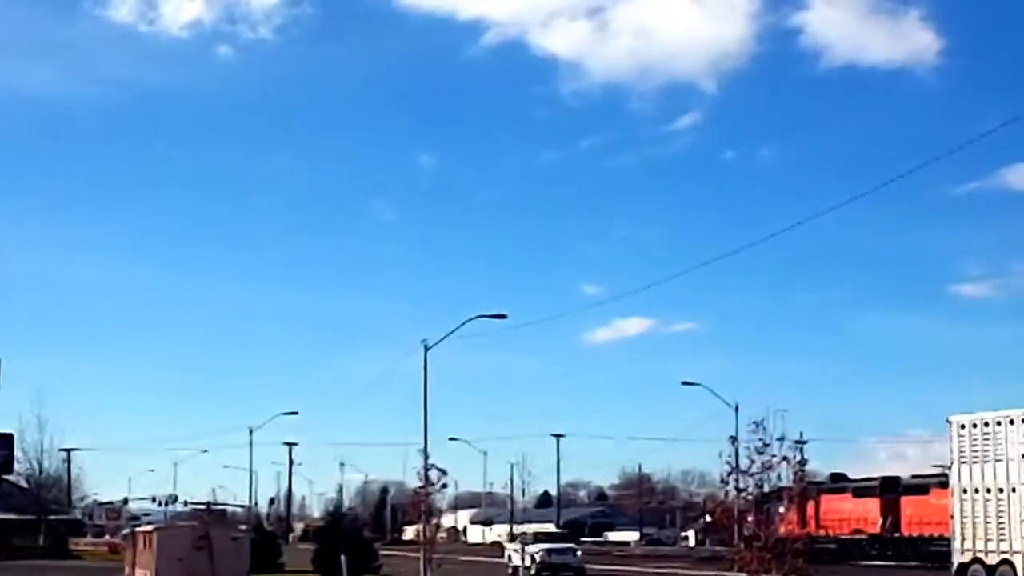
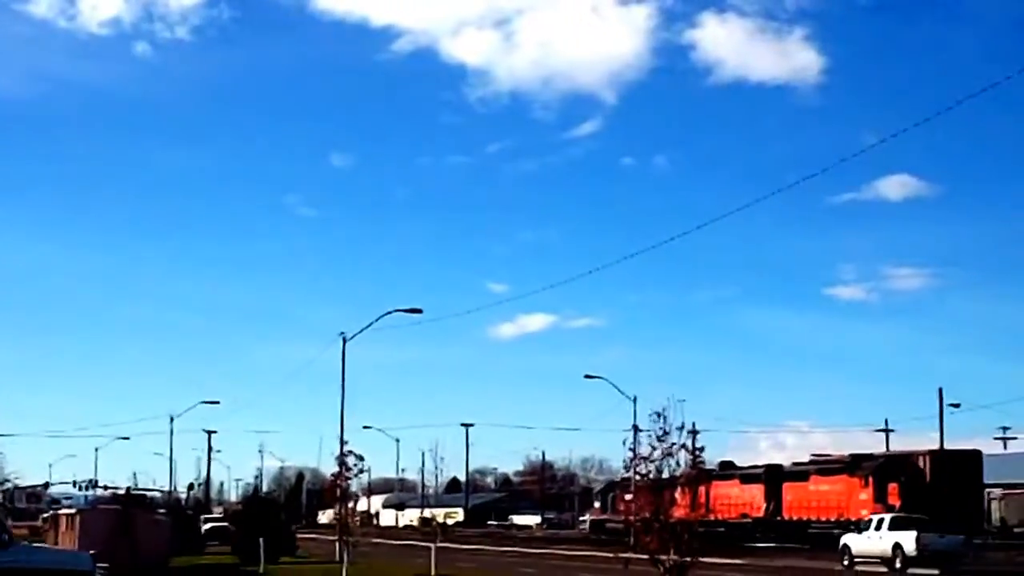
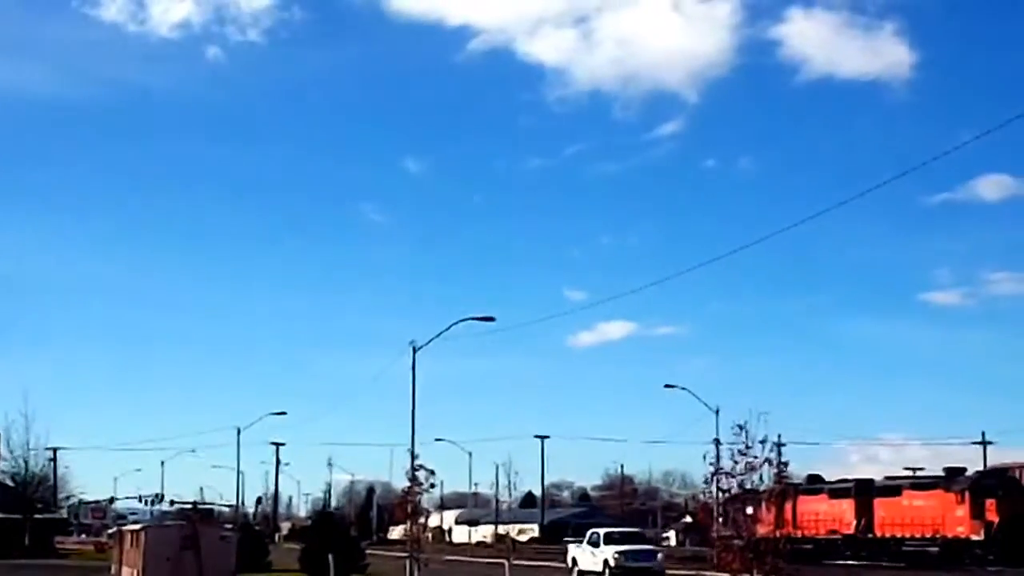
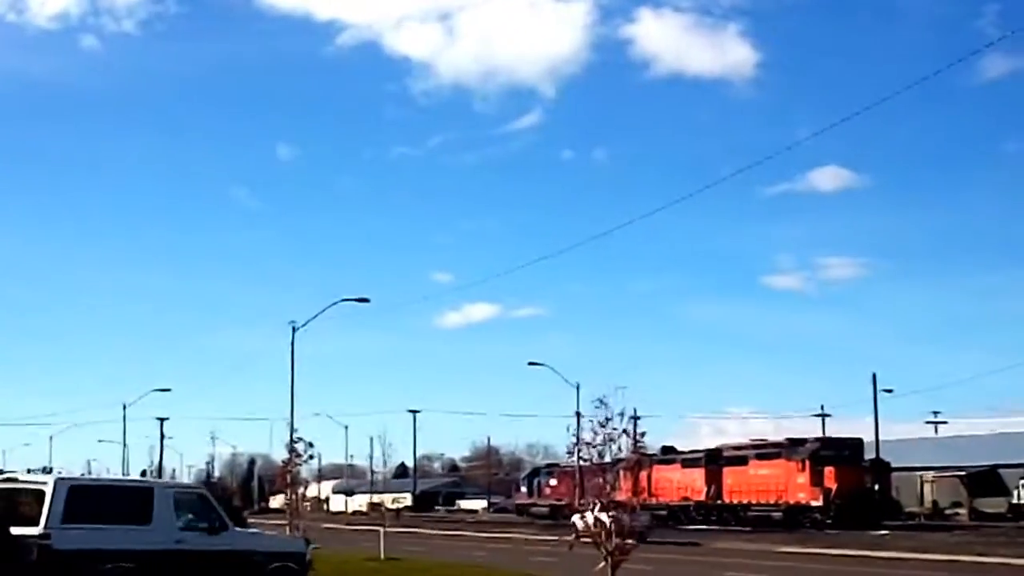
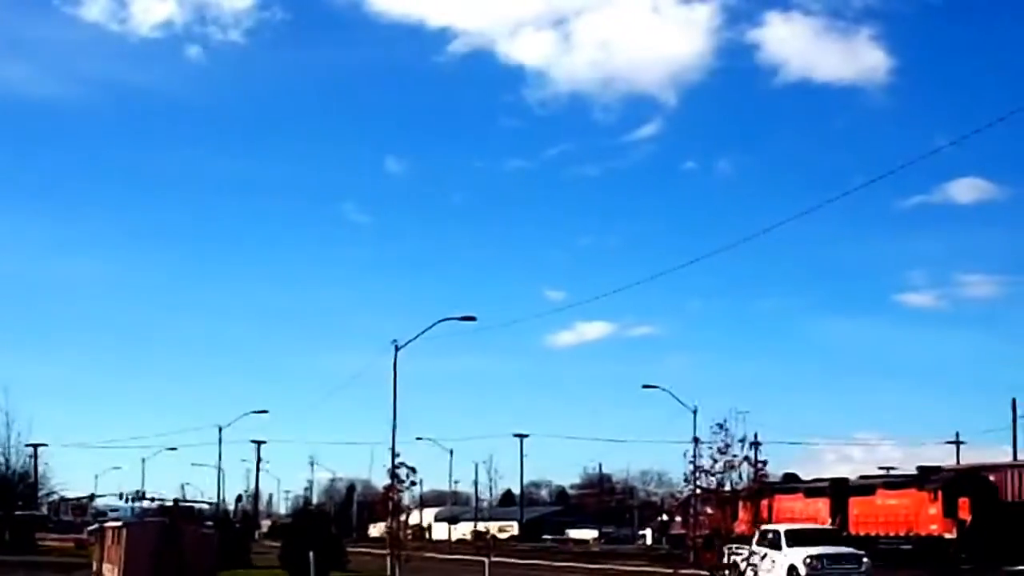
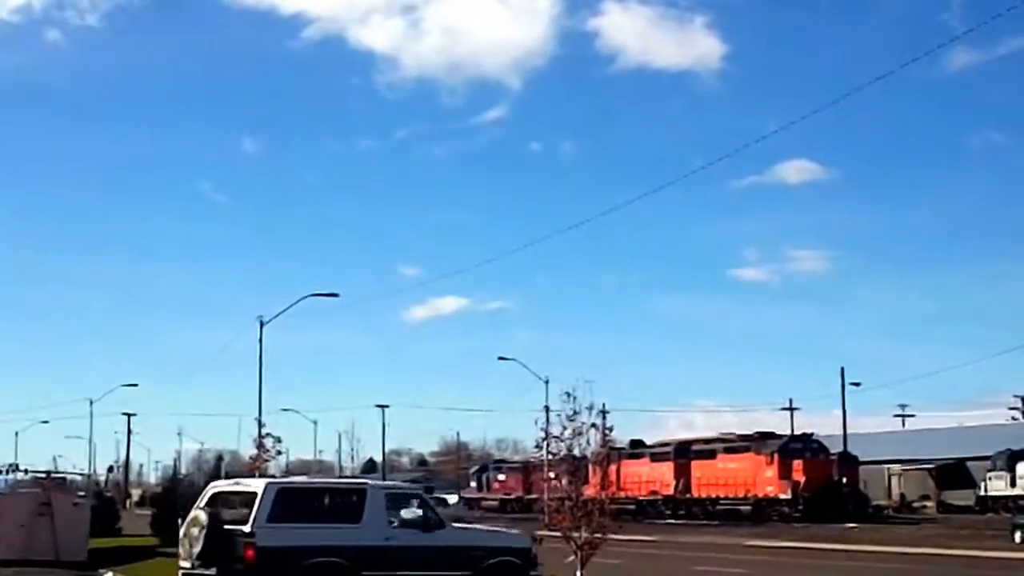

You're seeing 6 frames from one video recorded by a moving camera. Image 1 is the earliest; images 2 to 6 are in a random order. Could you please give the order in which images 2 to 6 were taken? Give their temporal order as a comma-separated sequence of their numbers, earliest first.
3, 5, 2, 4, 6
